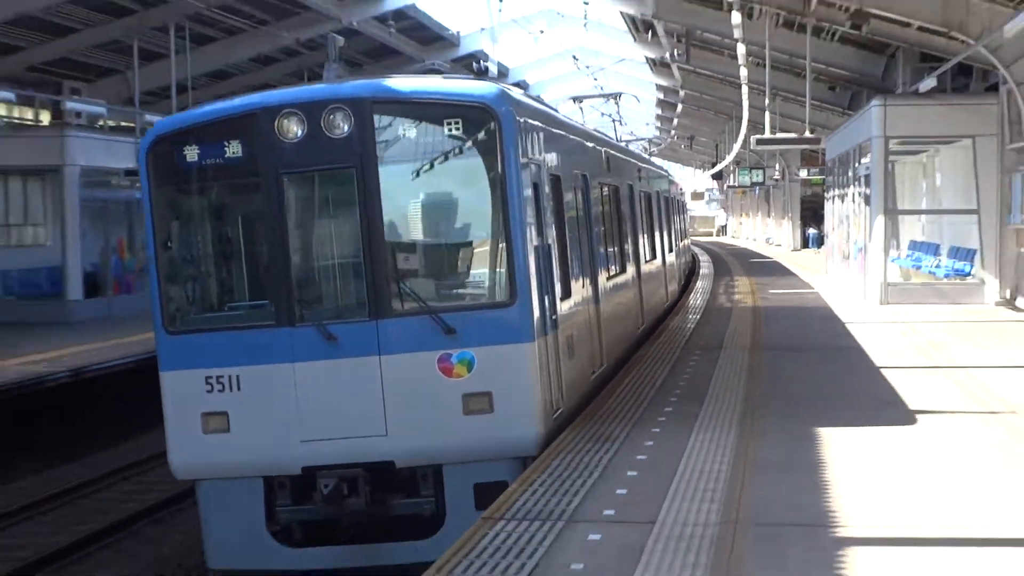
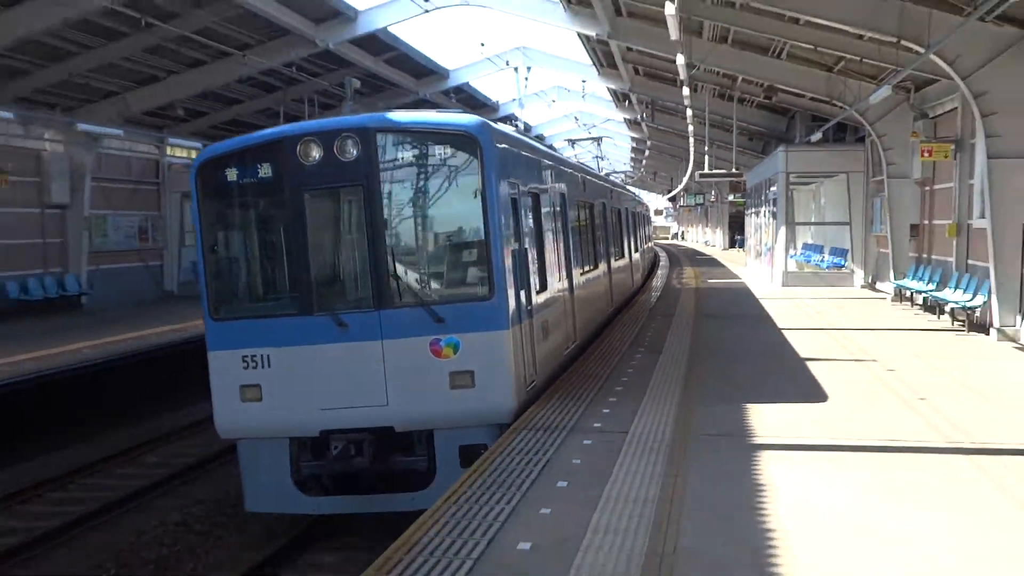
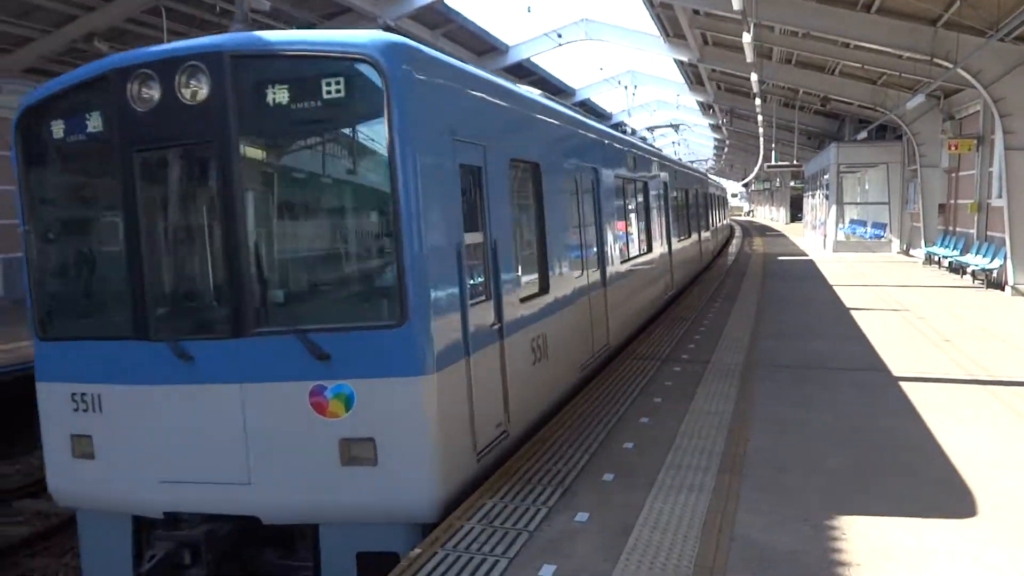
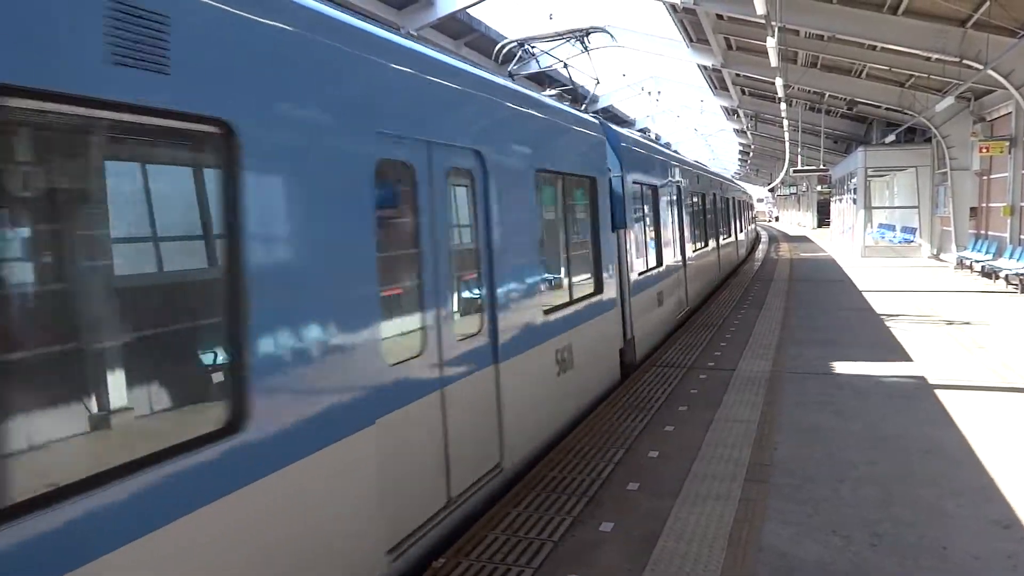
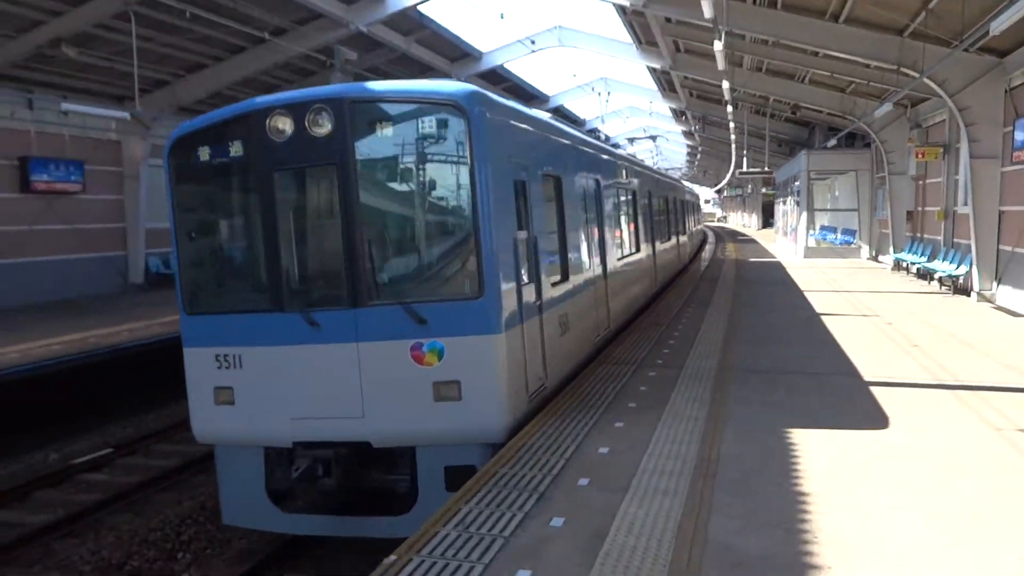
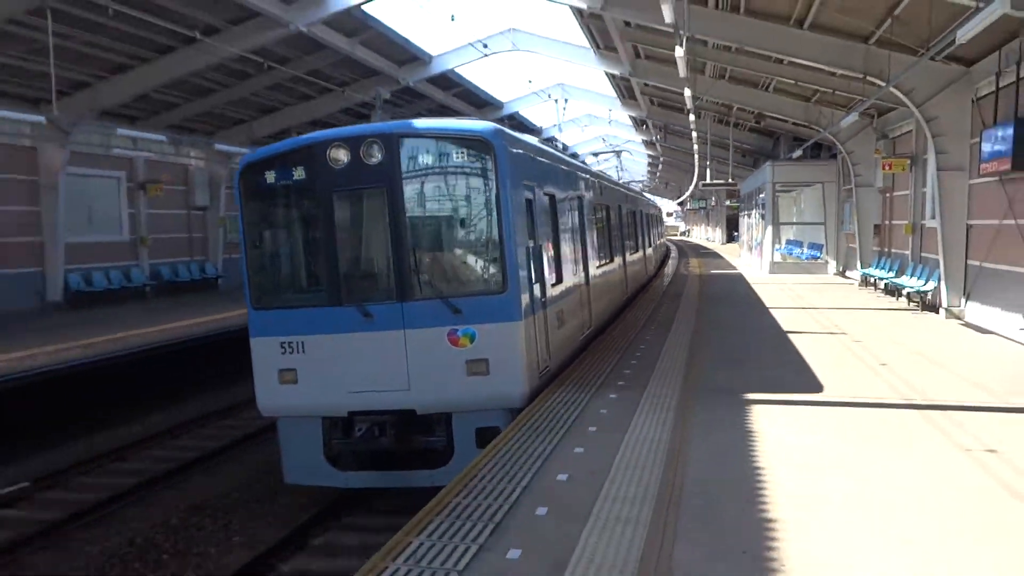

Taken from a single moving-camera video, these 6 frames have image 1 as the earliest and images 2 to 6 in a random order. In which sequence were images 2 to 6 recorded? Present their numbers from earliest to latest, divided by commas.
2, 6, 5, 3, 4
